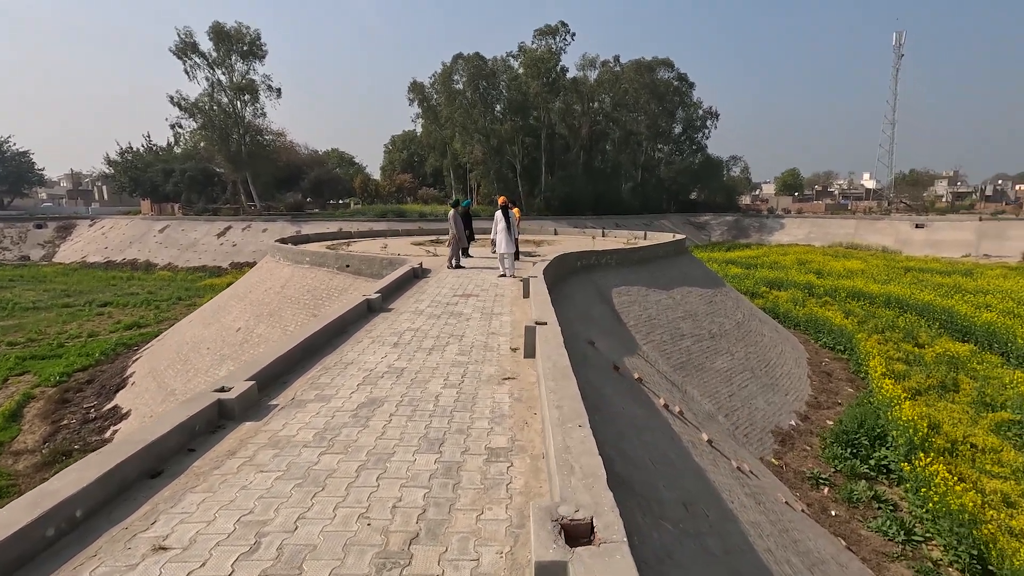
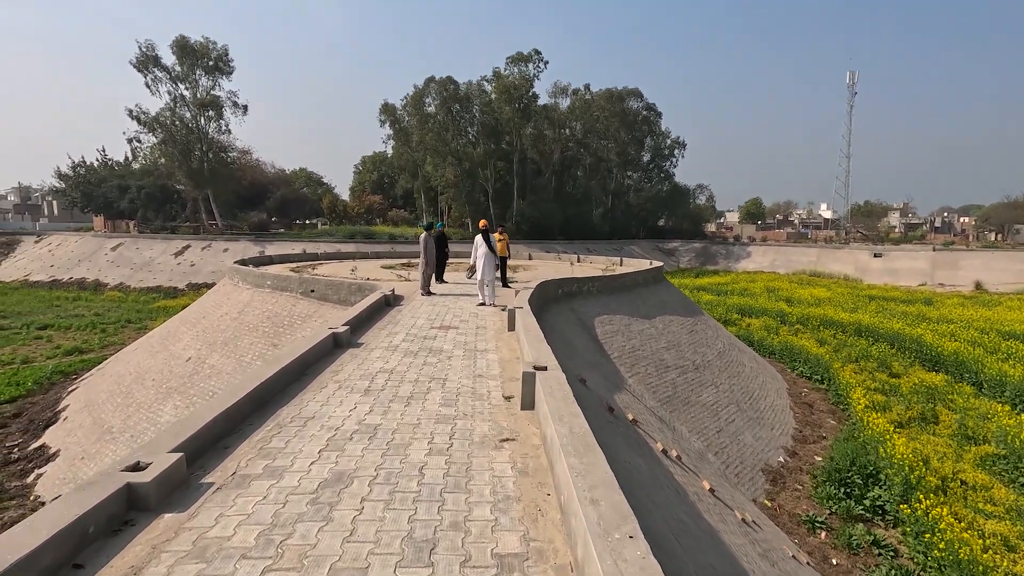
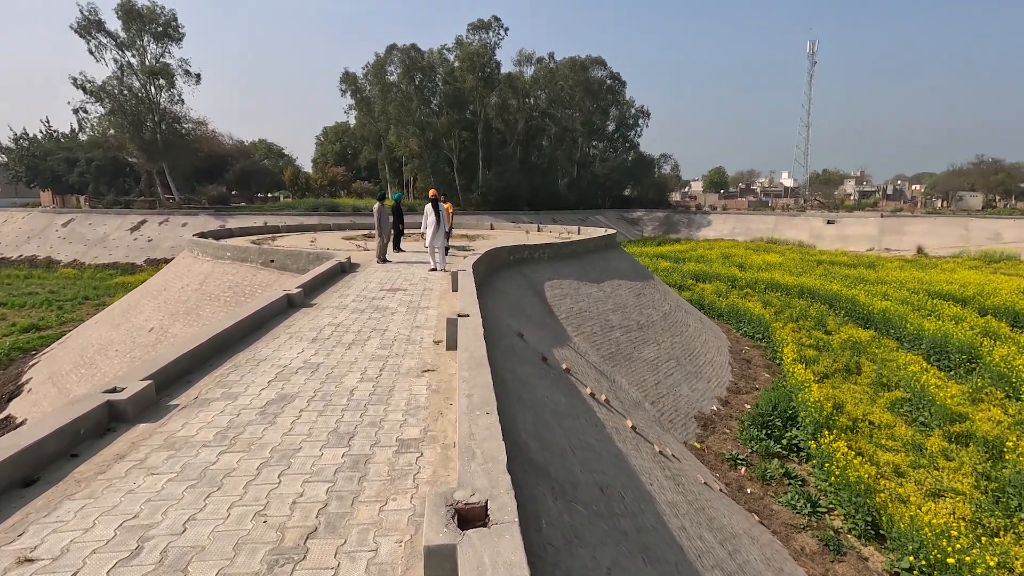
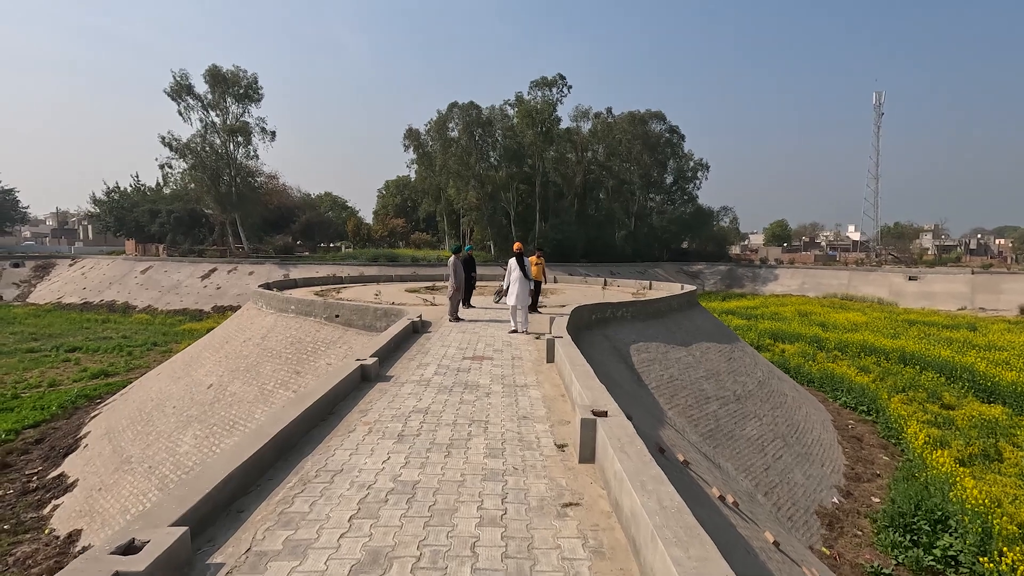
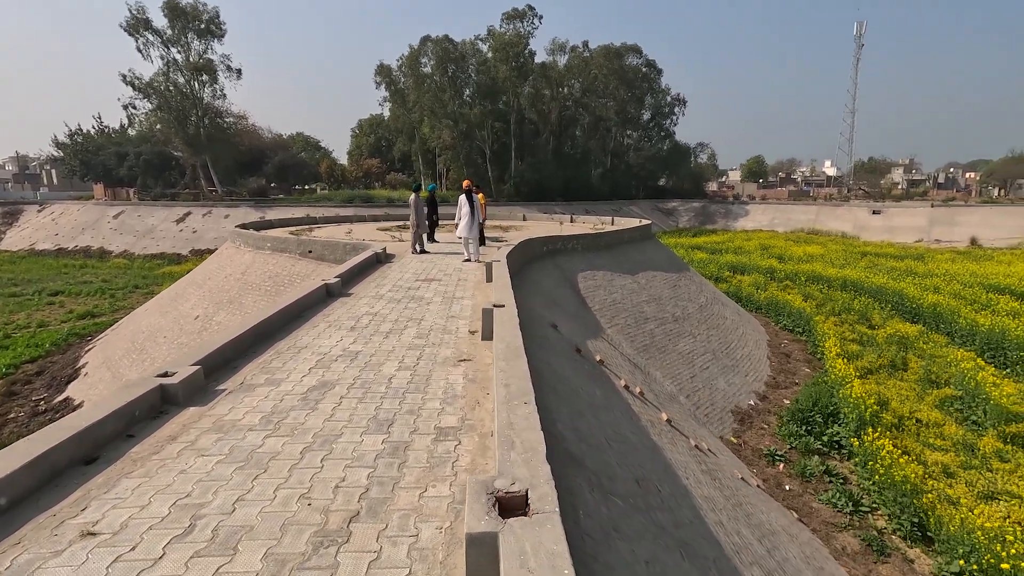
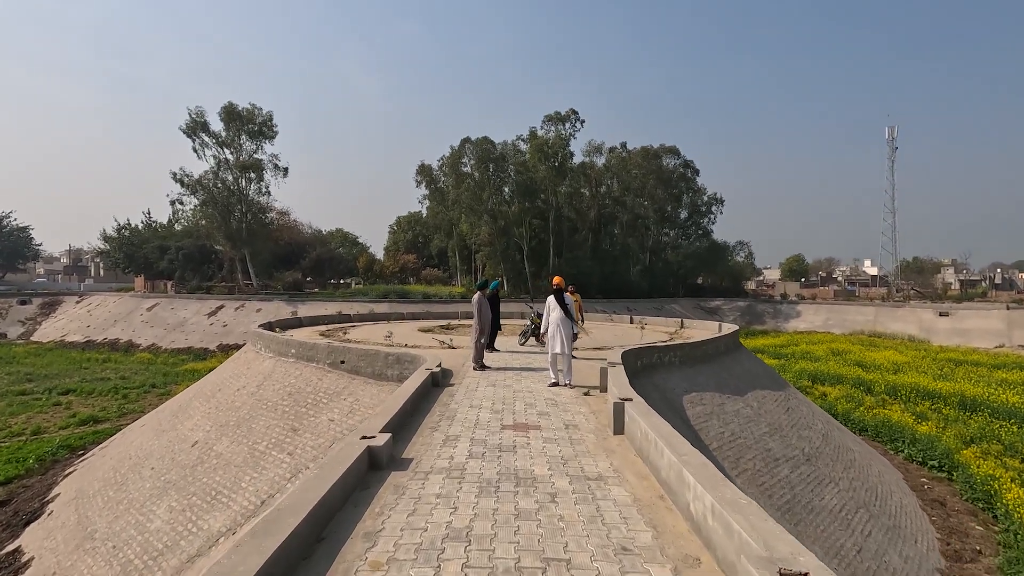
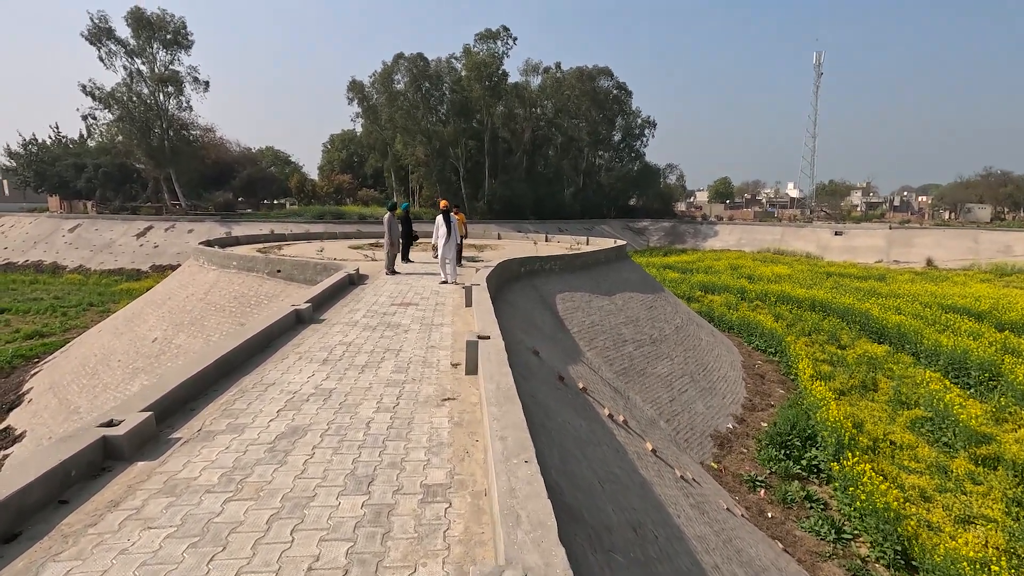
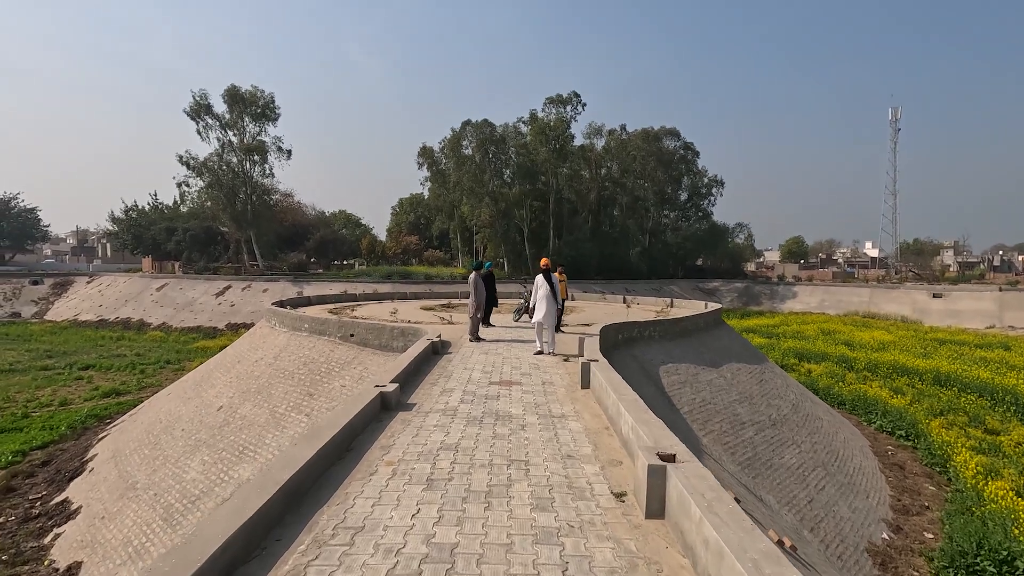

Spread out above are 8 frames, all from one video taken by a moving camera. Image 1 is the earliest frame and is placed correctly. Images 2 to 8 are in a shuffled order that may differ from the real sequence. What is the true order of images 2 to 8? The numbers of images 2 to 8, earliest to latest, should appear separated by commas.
5, 3, 7, 2, 4, 8, 6
